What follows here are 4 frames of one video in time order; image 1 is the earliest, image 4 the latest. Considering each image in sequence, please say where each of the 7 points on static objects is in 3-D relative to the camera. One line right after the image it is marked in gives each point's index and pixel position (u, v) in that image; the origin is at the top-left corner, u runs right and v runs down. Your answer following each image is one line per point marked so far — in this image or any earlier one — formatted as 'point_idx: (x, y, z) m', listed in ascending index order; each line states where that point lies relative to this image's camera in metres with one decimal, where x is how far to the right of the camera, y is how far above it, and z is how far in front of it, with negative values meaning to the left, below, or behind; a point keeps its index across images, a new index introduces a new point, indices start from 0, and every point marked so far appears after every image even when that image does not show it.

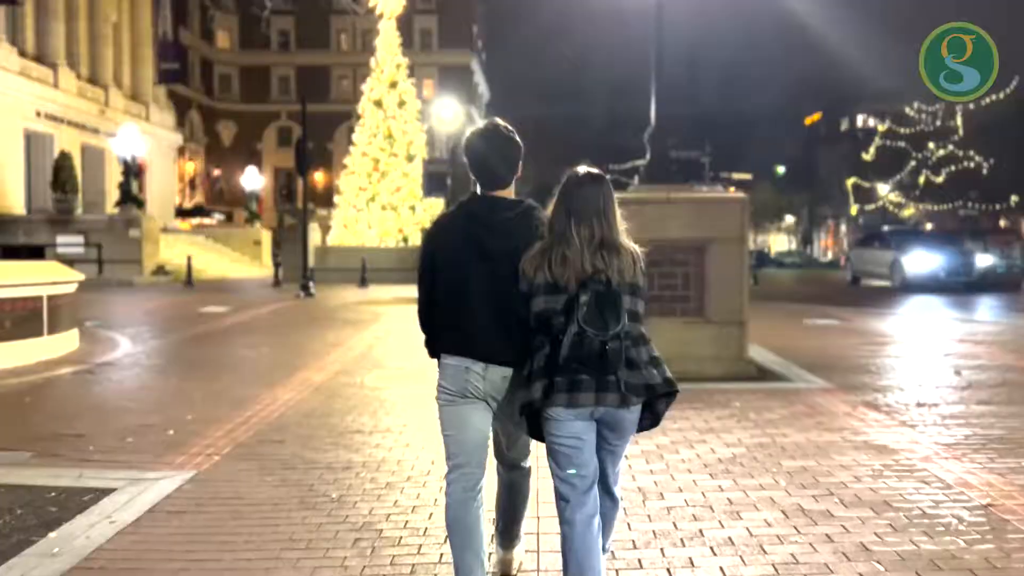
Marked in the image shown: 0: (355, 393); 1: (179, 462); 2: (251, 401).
0: (-1.5, -1.0, +8.8) m
1: (-2.3, -1.2, +6.4) m
2: (-2.4, -1.1, +8.4) m
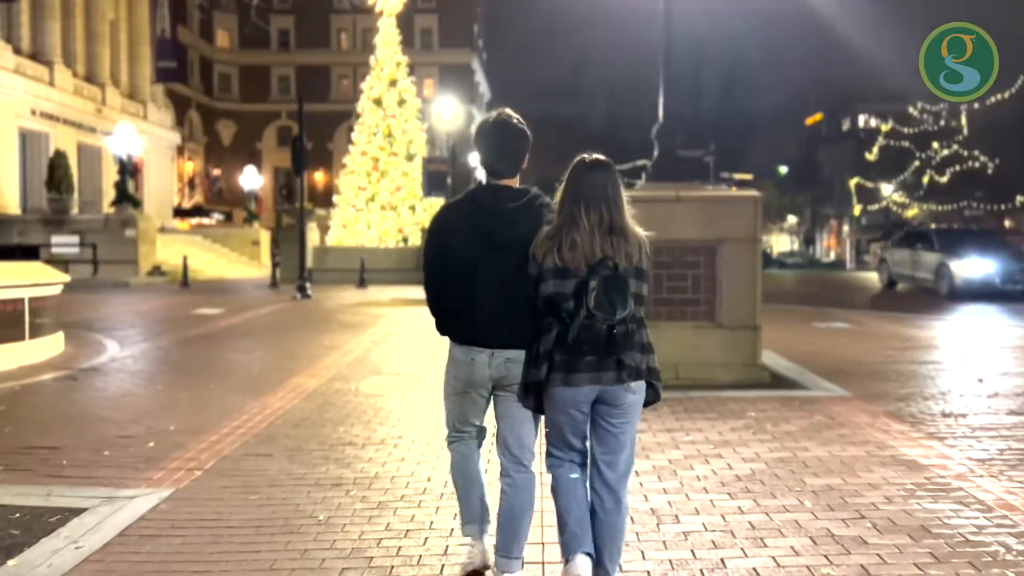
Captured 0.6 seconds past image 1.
0: (-1.5, -1.0, +8.3) m
1: (-2.3, -1.2, +5.9) m
2: (-2.4, -1.1, +8.0) m
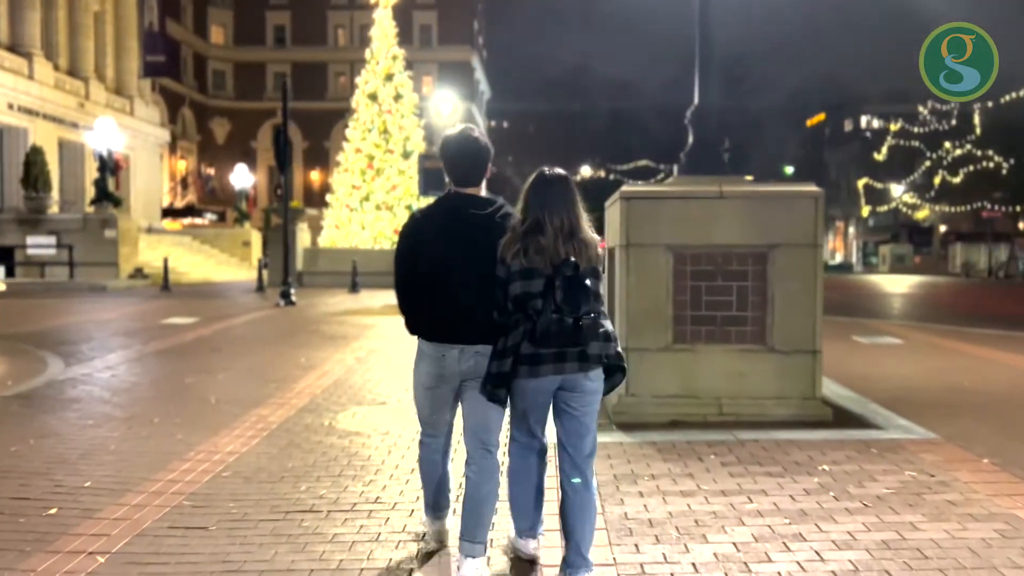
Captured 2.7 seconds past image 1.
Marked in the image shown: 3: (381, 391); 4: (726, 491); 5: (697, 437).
0: (-1.4, -1.2, +6.8) m
1: (-2.3, -1.4, +4.4) m
2: (-2.4, -1.2, +6.4) m
3: (-1.3, -1.0, +8.7) m
4: (+1.2, -1.2, +5.3) m
5: (+1.3, -1.1, +6.6) m
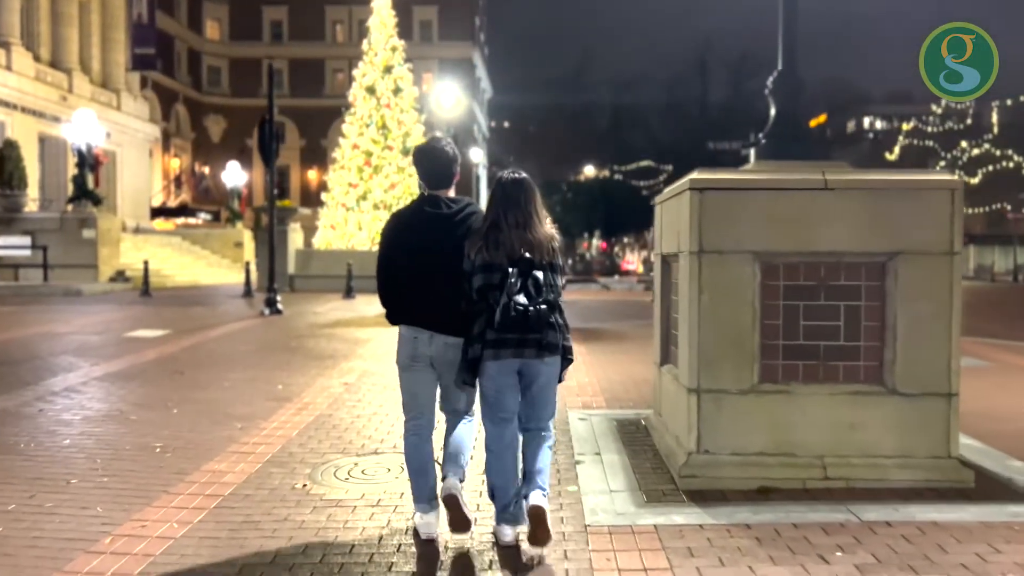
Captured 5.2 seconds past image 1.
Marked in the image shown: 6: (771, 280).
0: (-1.2, -1.3, +5.0) m
1: (-2.1, -1.5, +2.6) m
2: (-2.2, -1.3, +4.6) m
3: (-1.1, -1.1, +6.9) m
4: (+1.4, -1.3, +3.5) m
5: (+1.5, -1.2, +4.8) m
6: (+1.5, +0.1, +5.4) m
